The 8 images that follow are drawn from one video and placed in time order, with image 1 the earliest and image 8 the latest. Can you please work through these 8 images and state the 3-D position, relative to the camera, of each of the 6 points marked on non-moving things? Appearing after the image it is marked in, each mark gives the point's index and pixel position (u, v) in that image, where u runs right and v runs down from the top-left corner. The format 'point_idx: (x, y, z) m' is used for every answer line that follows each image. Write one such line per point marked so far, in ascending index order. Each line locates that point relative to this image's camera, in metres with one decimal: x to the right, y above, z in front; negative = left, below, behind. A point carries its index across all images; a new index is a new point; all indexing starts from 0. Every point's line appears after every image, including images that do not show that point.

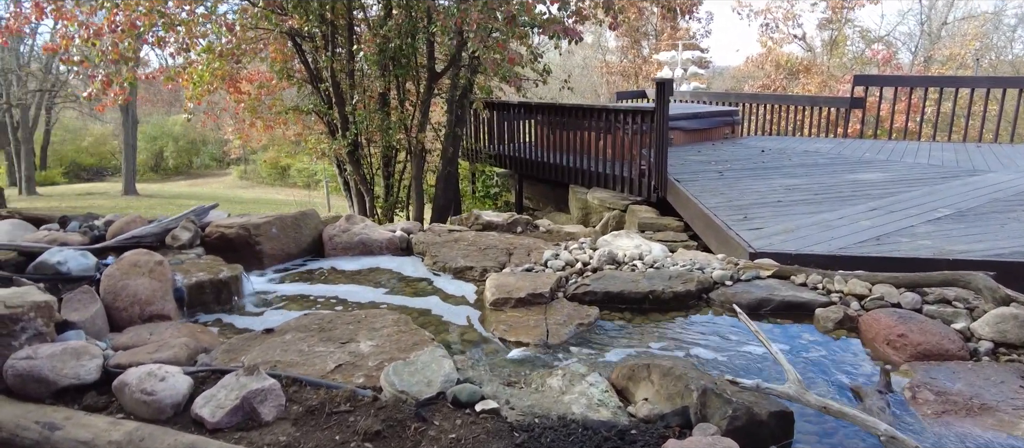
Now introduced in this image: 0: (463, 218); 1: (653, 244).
0: (-0.4, 0.0, +4.6) m
1: (+0.9, -0.1, +3.9) m
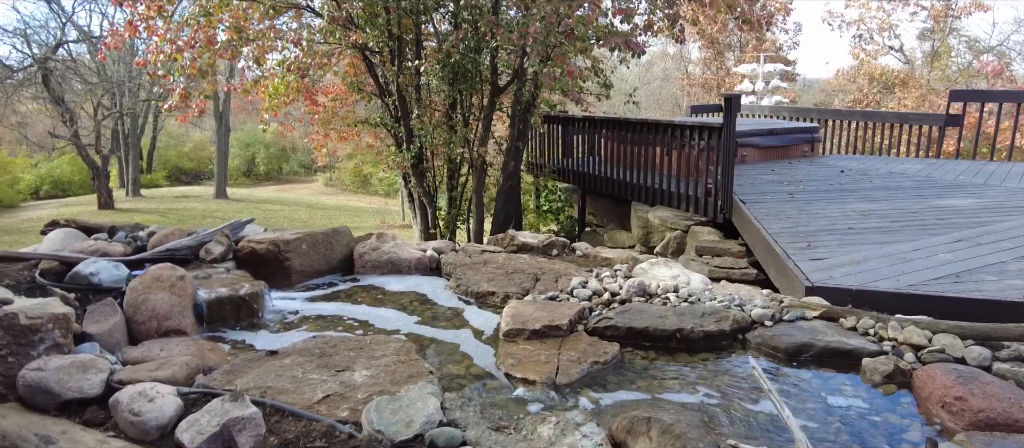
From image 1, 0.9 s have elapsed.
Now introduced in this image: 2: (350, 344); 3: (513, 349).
0: (-0.1, -0.1, +4.5) m
1: (+1.0, -0.3, +3.6) m
2: (-0.7, -0.5, +2.7) m
3: (0.0, -0.6, +2.8) m
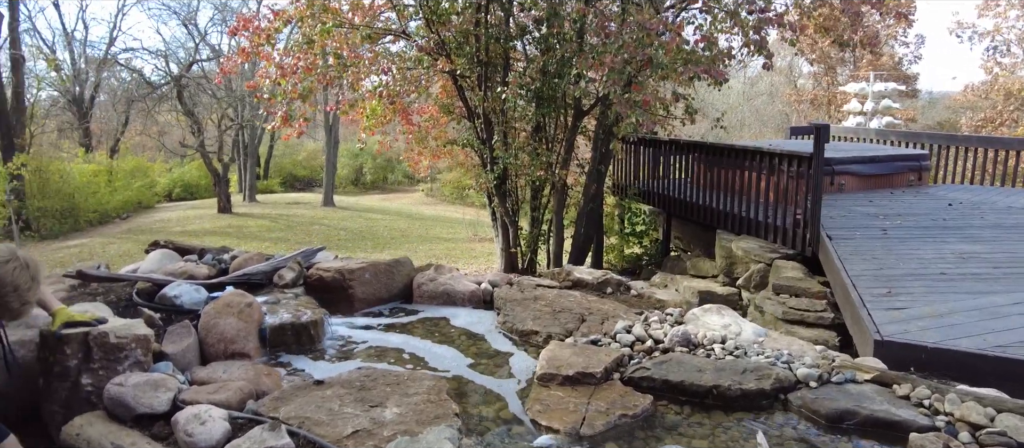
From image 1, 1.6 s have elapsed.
0: (+0.3, -0.4, +4.5) m
1: (+1.3, -0.5, +3.5) m
2: (-0.6, -0.7, +2.9) m
3: (+0.1, -0.8, +2.9) m
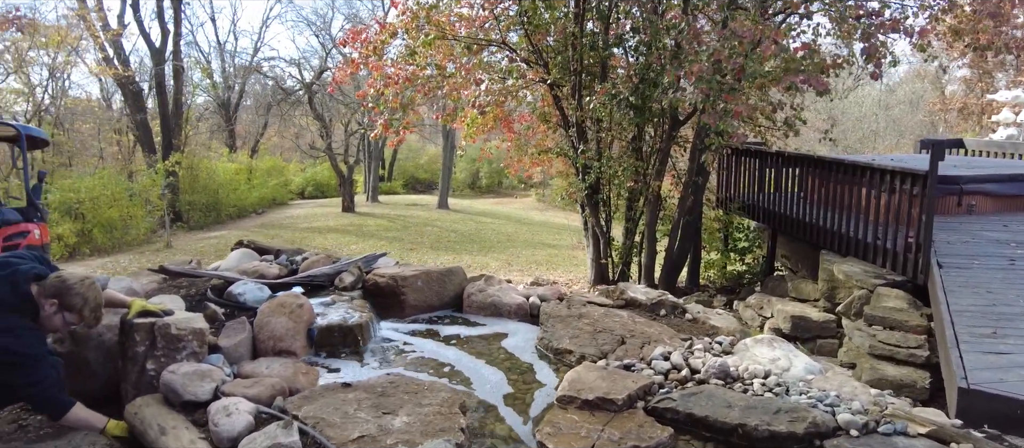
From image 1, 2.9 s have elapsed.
0: (+0.7, -0.5, +4.4) m
1: (+1.5, -0.7, +3.2) m
2: (-0.5, -0.8, +3.0) m
3: (+0.2, -0.9, +2.8) m
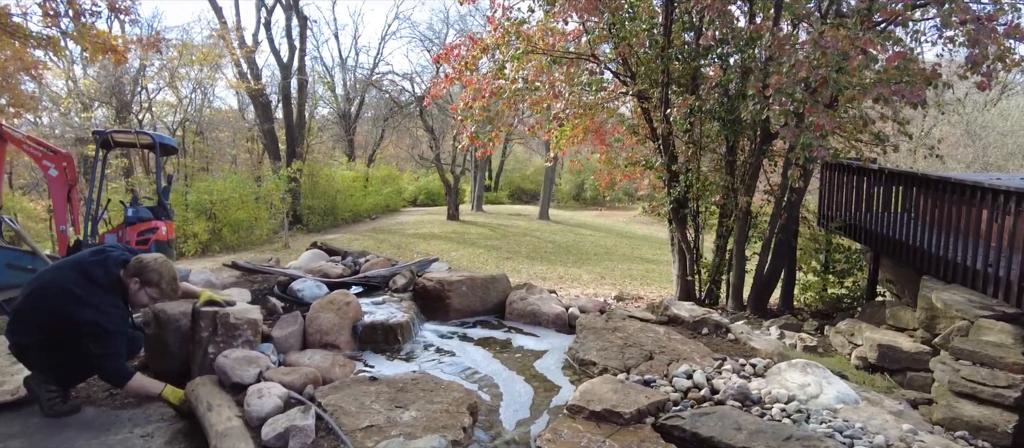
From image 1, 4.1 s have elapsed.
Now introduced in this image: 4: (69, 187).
0: (+1.0, -0.6, +4.4) m
1: (+1.5, -0.8, +3.1) m
2: (-0.4, -0.8, +3.2) m
3: (+0.2, -0.9, +2.9) m
4: (-4.8, +0.4, +7.1) m
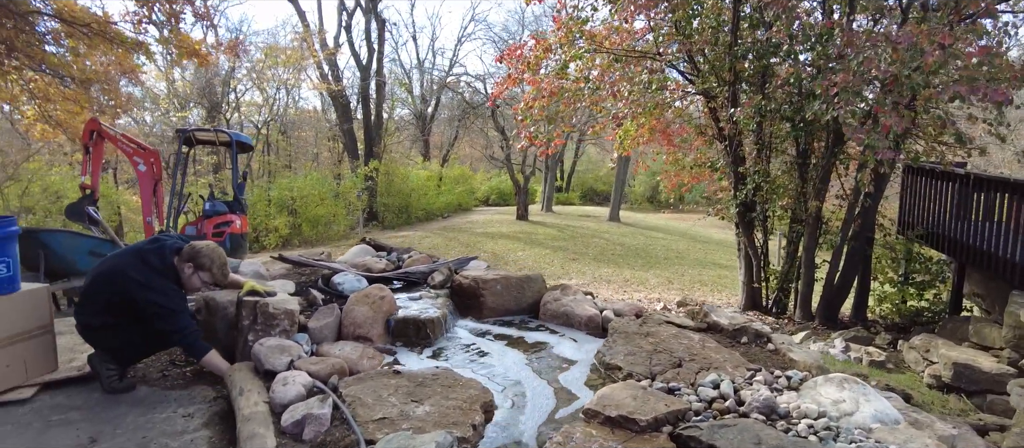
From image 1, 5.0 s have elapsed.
0: (+1.2, -0.6, +4.3) m
1: (+1.6, -0.8, +2.9) m
2: (-0.3, -0.8, +3.2) m
3: (+0.3, -0.9, +2.8) m
4: (-4.2, +0.5, +7.6) m
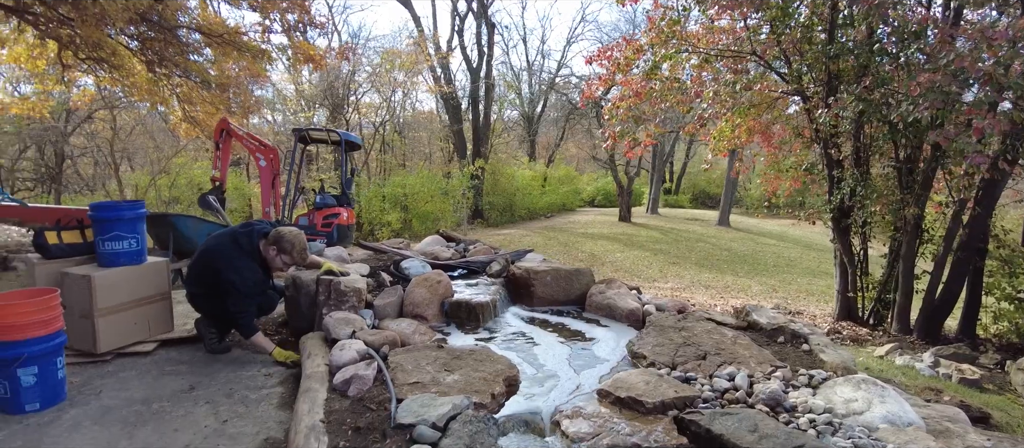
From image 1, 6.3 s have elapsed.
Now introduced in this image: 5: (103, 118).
0: (+1.5, -0.6, +4.3) m
1: (+1.7, -0.8, +2.9) m
2: (-0.2, -0.7, +3.5) m
3: (+0.4, -0.9, +3.1) m
4: (-3.2, +0.6, +8.5) m
5: (-7.5, +1.9, +11.7) m
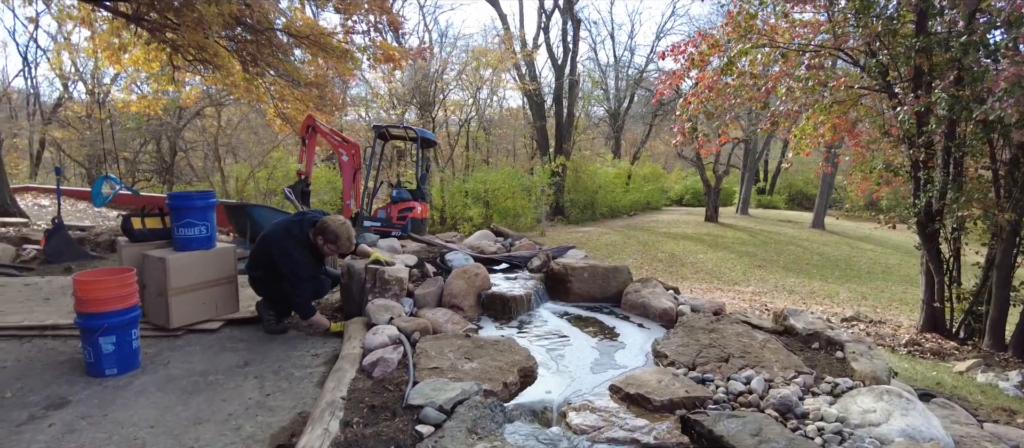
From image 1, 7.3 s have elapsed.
0: (+1.8, -0.6, +4.2) m
1: (+1.7, -0.8, +2.8) m
2: (-0.1, -0.7, +3.7) m
3: (+0.4, -0.9, +3.1) m
4: (-2.3, +0.8, +9.0) m
5: (-6.1, +2.2, +12.7) m
